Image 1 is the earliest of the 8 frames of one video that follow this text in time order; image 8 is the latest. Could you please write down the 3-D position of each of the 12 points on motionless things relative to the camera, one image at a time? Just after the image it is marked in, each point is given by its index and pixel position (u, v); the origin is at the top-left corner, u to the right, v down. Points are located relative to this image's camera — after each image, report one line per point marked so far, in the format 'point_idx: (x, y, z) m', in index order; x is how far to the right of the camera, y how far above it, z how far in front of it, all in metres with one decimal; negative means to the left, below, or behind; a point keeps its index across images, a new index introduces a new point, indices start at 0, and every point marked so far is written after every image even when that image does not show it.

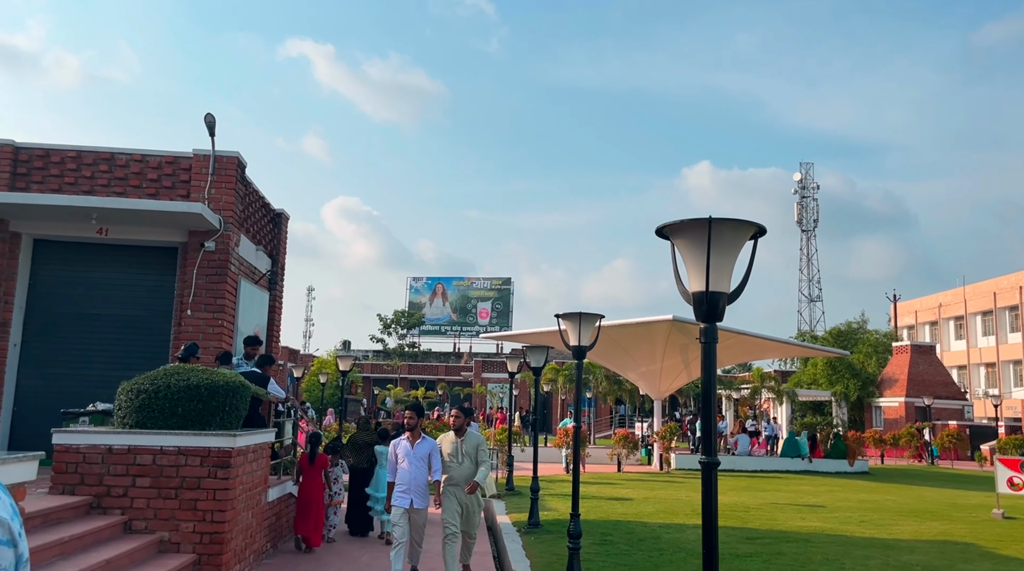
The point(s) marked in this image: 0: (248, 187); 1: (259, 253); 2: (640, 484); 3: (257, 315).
0: (-3.6, +1.4, +11.9) m
1: (-3.7, +0.5, +12.9) m
2: (+2.8, -4.3, +18.8) m
3: (-3.7, -0.4, +12.8) m
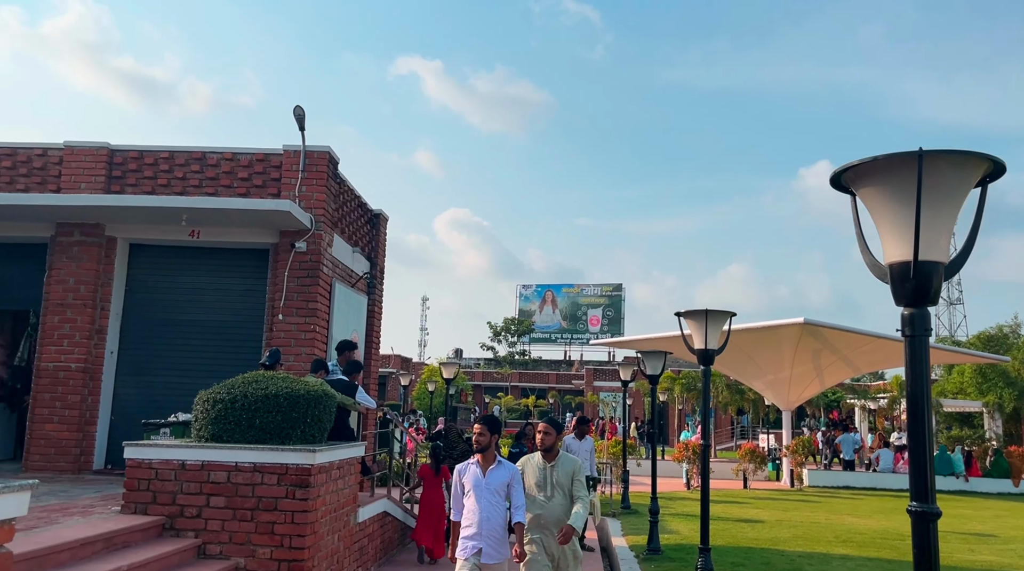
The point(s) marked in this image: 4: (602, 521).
0: (-2.2, +1.3, +11.2) m
1: (-2.2, +0.4, +12.3) m
2: (+5.1, -4.3, +17.2) m
3: (-2.2, -0.5, +12.1) m
4: (+1.5, -3.8, +14.2) m
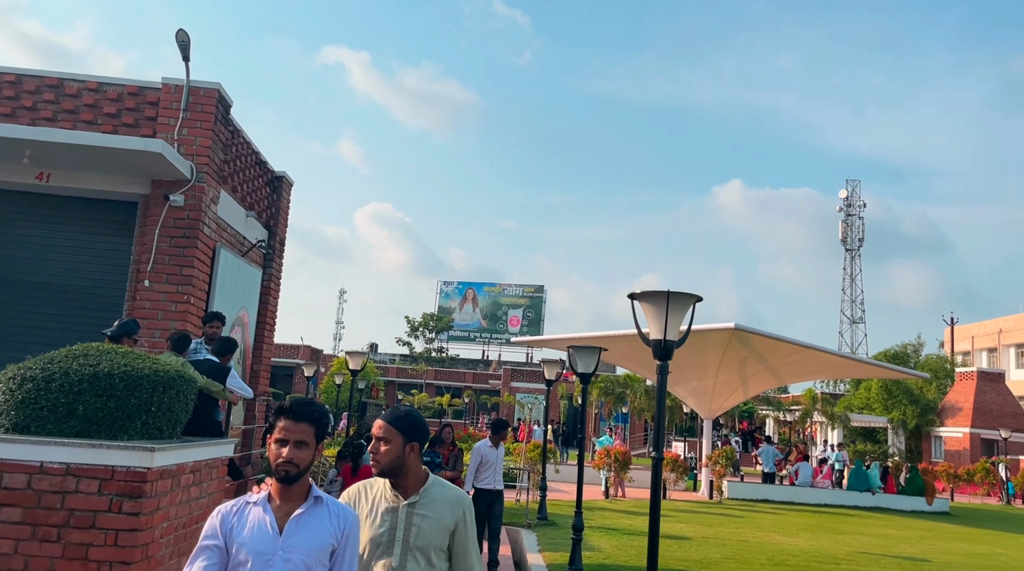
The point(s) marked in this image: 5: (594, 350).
0: (-3.0, +1.7, +9.5) m
1: (-3.1, +0.8, +10.5) m
2: (+3.4, -4.3, +16.1) m
3: (-3.2, -0.1, +10.4) m
4: (+0.1, -3.6, +12.8) m
5: (+1.0, -0.8, +11.1) m
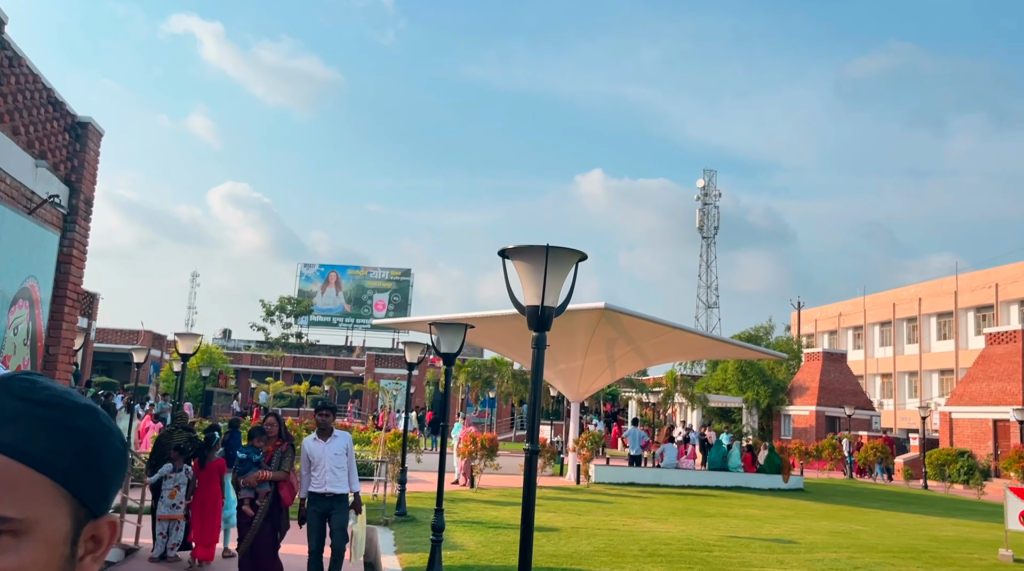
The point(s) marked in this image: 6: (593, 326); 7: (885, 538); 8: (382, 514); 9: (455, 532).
0: (-4.4, +2.0, +7.7) m
1: (-4.7, +1.1, +8.7) m
2: (+0.9, -3.8, +15.3) m
3: (-4.7, +0.2, +8.6) m
4: (-1.8, -3.2, +11.5) m
5: (-0.6, -0.5, +9.9) m
6: (+1.8, -0.9, +19.9) m
7: (+5.8, -4.0, +13.8) m
8: (-1.9, -3.4, +13.2) m
9: (-0.8, -3.3, +11.9) m
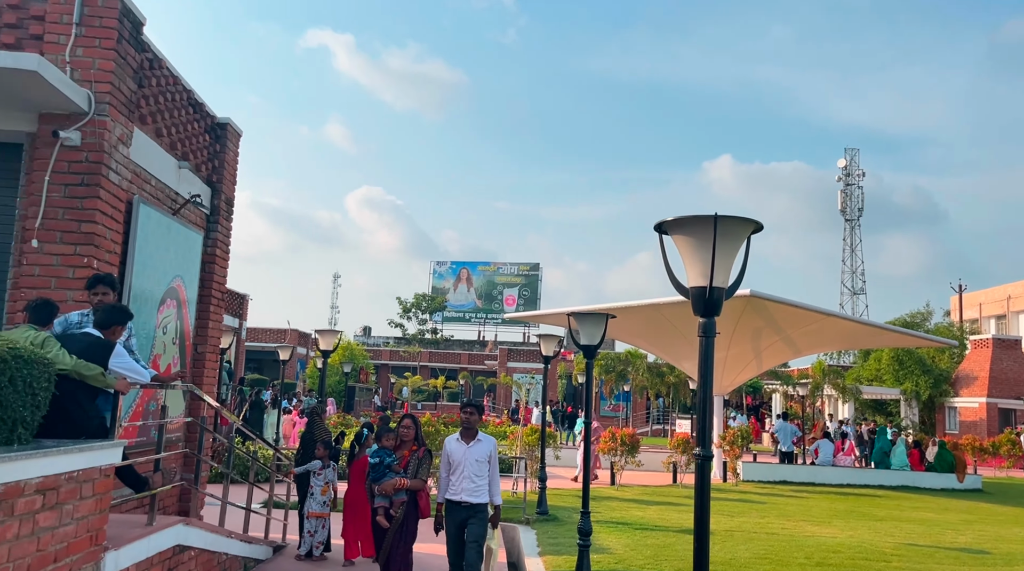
0: (-3.2, +2.0, +7.7) m
1: (-3.3, +1.1, +8.8) m
2: (+3.3, -3.6, +14.5) m
3: (-3.3, +0.2, +8.7) m
4: (0.0, -3.1, +11.1) m
5: (+0.9, -0.3, +9.3) m
6: (+4.8, -0.7, +18.9) m
7: (+8.0, -3.7, +12.3) m
8: (+0.2, -3.3, +12.8) m
9: (+1.1, -3.2, +11.4) m
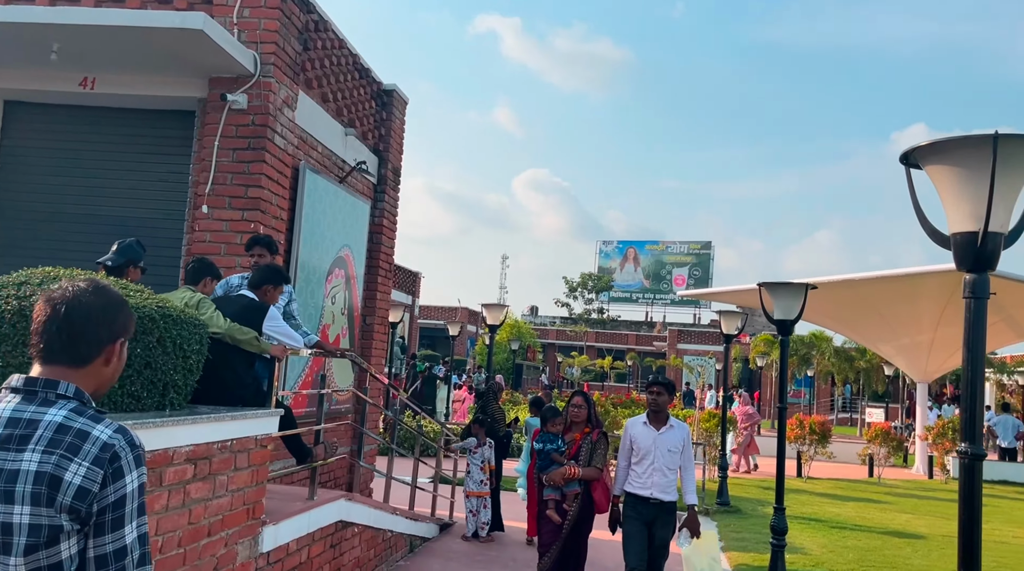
0: (-1.7, +2.3, +7.5) m
1: (-1.6, +1.4, +8.5) m
2: (+6.0, -3.2, +13.0) m
3: (-1.6, +0.5, +8.4) m
4: (+2.1, -2.8, +10.3) m
5: (+2.7, 0.0, +8.3) m
6: (+8.3, -0.2, +17.0) m
7: (+10.2, -3.3, +10.0) m
8: (+2.6, -2.9, +12.0) m
9: (+3.3, -2.9, +10.3) m
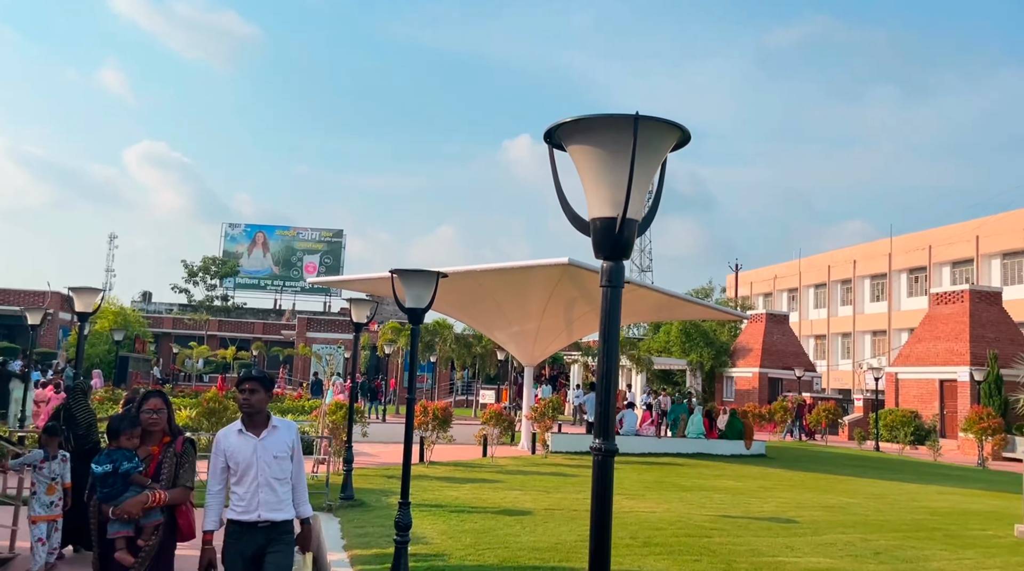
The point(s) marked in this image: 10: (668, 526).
0: (-4.4, +2.5, +5.5) m
1: (-4.8, +1.6, +6.6) m
2: (+0.3, -3.1, +13.8) m
3: (-4.8, +0.7, +6.5) m
4: (-2.2, -2.6, +9.7) m
5: (-0.8, +0.1, +8.1) m
6: (+0.8, 0.0, +18.4) m
7: (+5.3, -3.3, +12.7) m
8: (-2.4, -2.7, +11.4) m
9: (-1.1, -2.7, +10.2) m
10: (+1.9, -2.9, +10.6) m
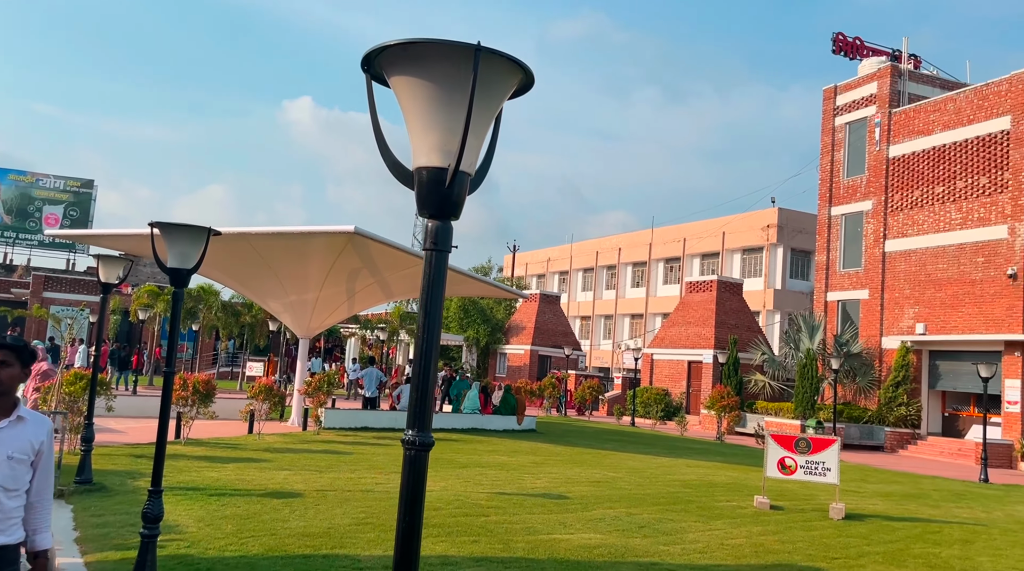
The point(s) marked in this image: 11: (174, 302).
0: (-5.3, +2.9, +3.7) m
1: (-6.0, +2.1, +4.6) m
2: (-3.1, -2.6, +13.0) m
3: (-6.0, +1.2, +4.6) m
4: (-4.5, -2.2, +8.5) m
5: (-2.6, +0.4, +7.2) m
6: (-3.6, +0.6, +17.5) m
7: (+2.0, -3.0, +13.2) m
8: (-5.1, -2.2, +10.1) m
9: (-3.6, -2.3, +9.2) m
10: (-0.8, -2.6, +10.3) m
11: (-2.9, -0.1, +7.5) m
